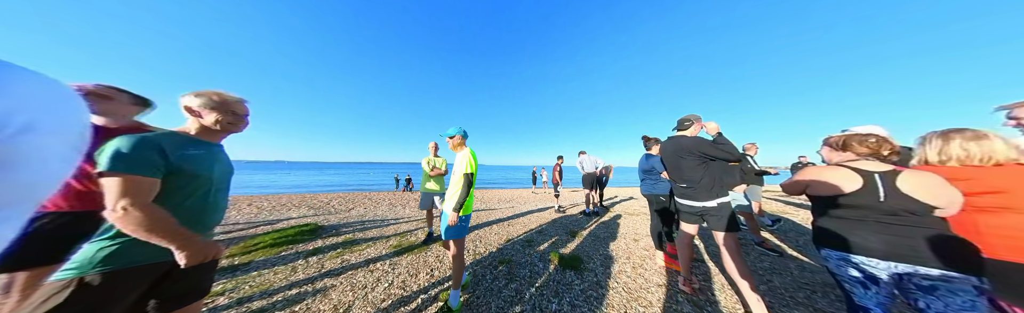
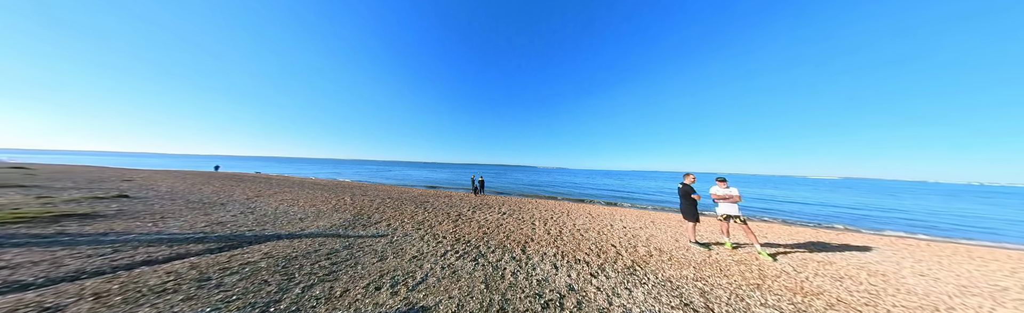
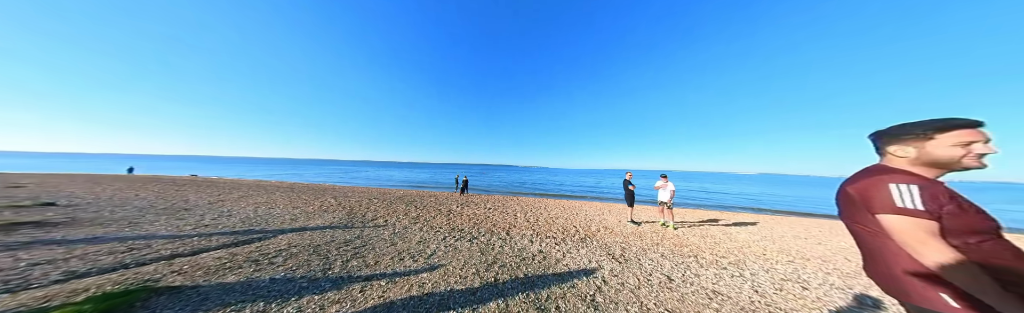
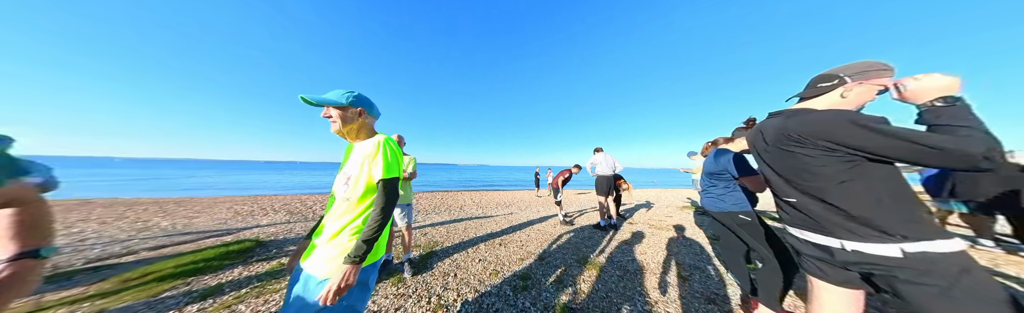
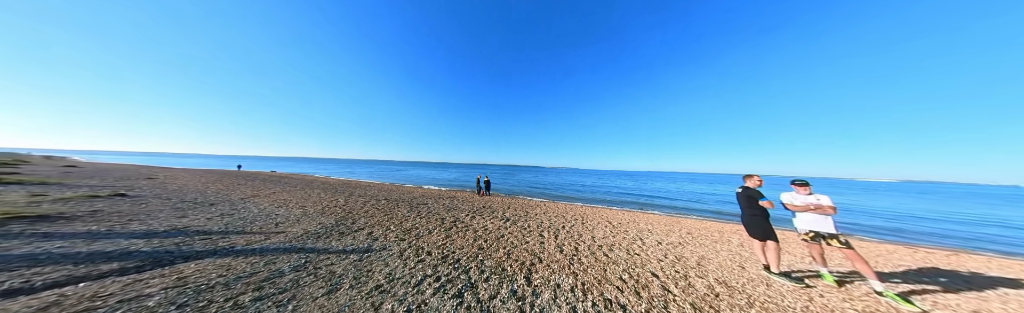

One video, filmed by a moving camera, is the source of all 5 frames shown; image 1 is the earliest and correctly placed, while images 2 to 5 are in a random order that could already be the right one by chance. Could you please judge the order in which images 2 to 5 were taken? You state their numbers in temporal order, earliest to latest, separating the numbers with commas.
4, 3, 2, 5
